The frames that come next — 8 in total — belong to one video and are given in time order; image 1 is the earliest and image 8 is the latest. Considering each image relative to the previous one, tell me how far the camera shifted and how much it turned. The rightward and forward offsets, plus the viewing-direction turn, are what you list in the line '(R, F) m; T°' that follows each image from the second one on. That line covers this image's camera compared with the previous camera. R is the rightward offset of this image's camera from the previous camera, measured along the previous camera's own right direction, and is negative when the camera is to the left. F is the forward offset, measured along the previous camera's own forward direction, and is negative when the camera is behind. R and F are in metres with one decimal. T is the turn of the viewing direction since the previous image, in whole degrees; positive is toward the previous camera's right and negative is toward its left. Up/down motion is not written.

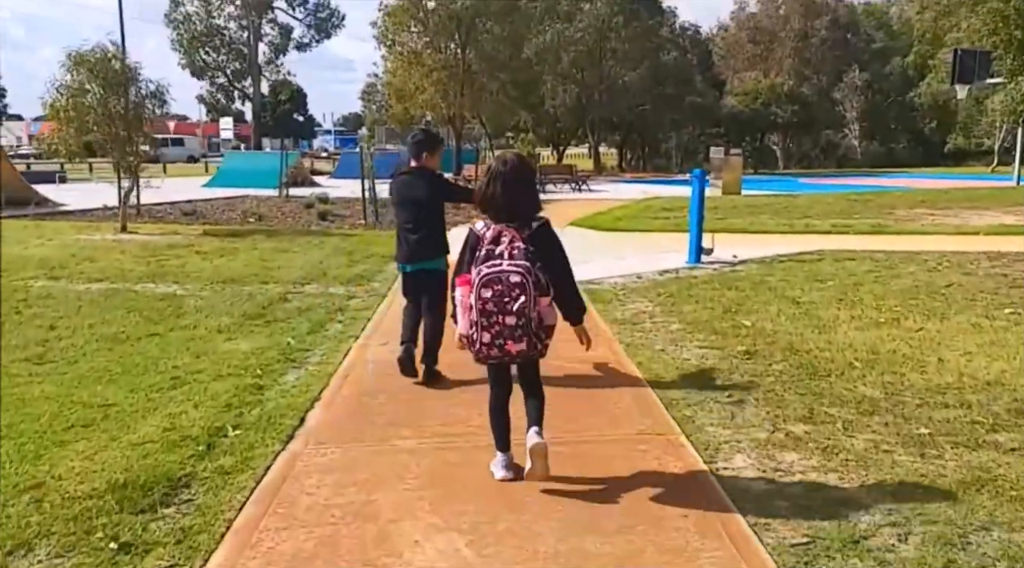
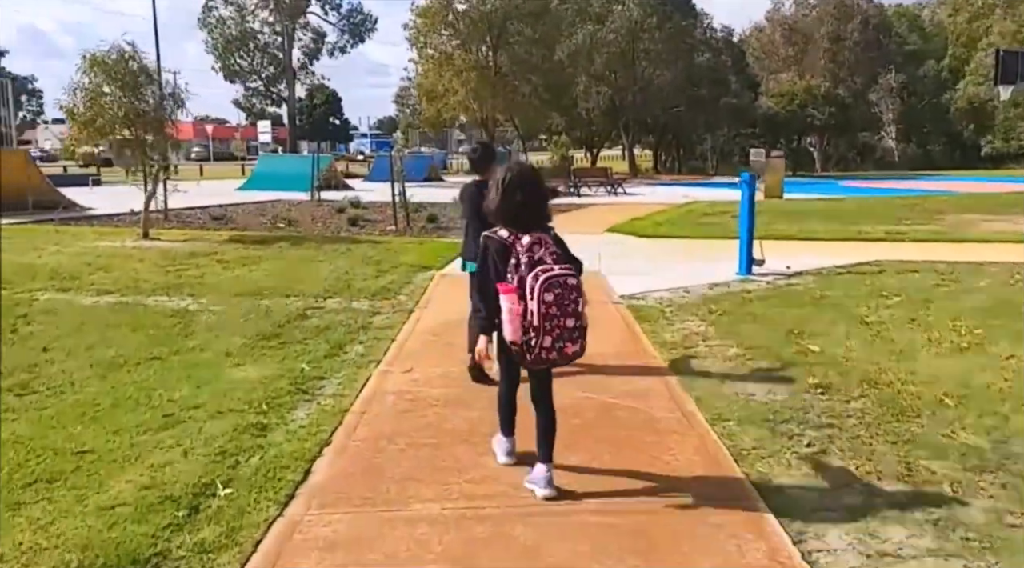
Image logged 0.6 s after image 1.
(0.0, +0.7) m; -2°
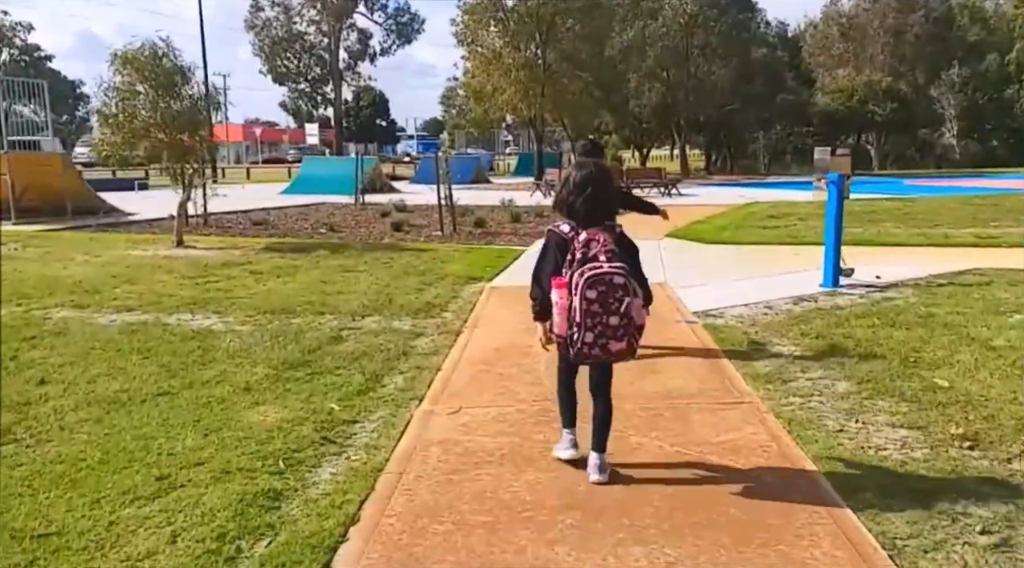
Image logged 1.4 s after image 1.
(-0.1, +0.9) m; -3°
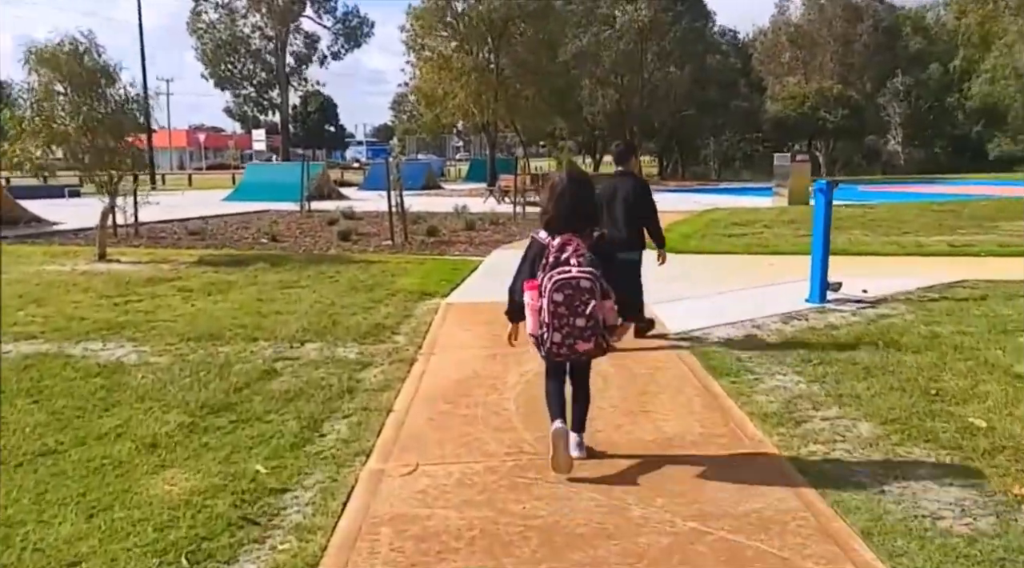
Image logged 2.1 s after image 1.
(-0.1, +0.8) m; +3°
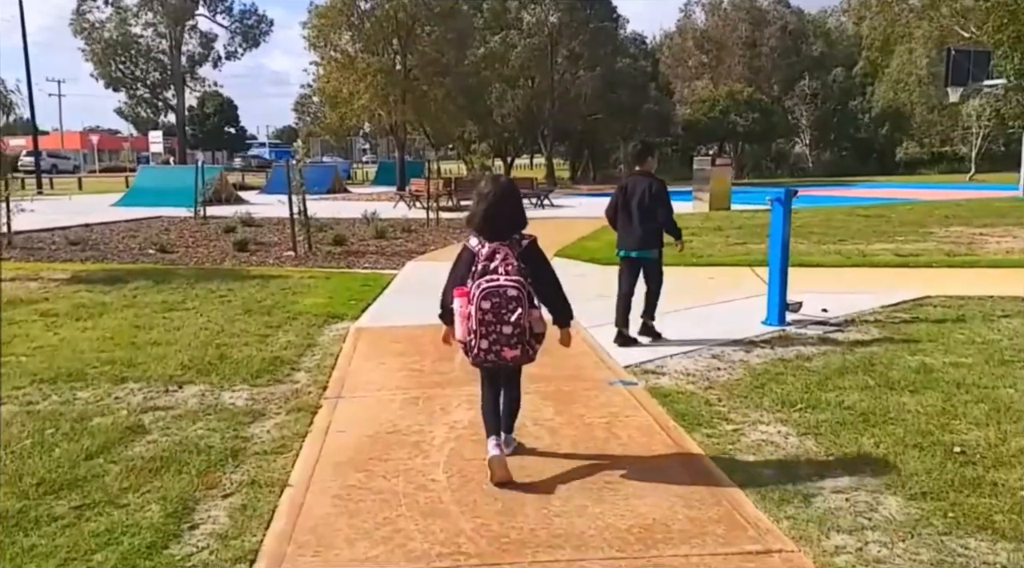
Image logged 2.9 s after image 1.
(-0.1, +1.0) m; +6°
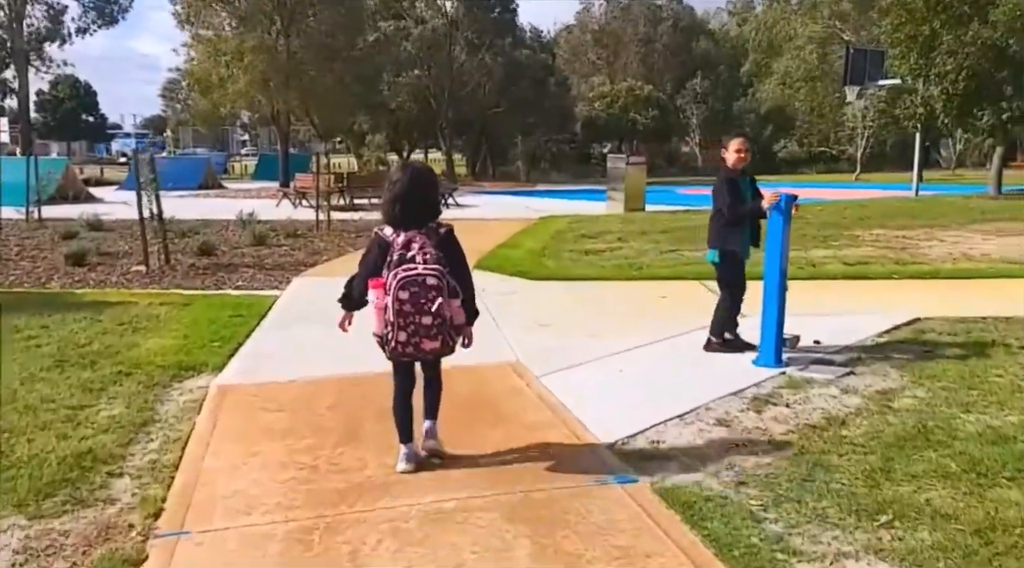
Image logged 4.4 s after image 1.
(-0.2, +1.7) m; +7°
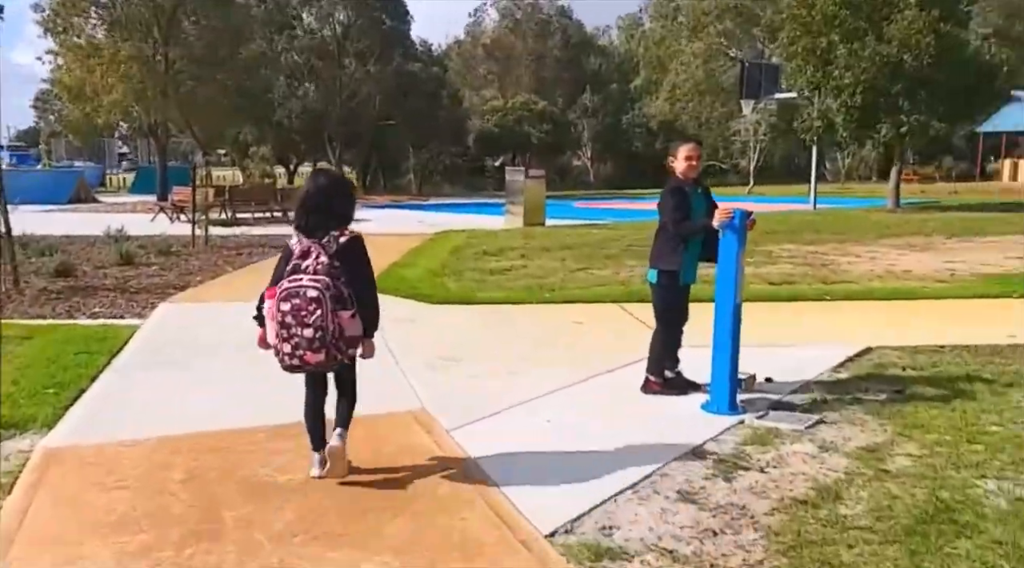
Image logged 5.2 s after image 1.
(0.0, +1.0) m; +6°
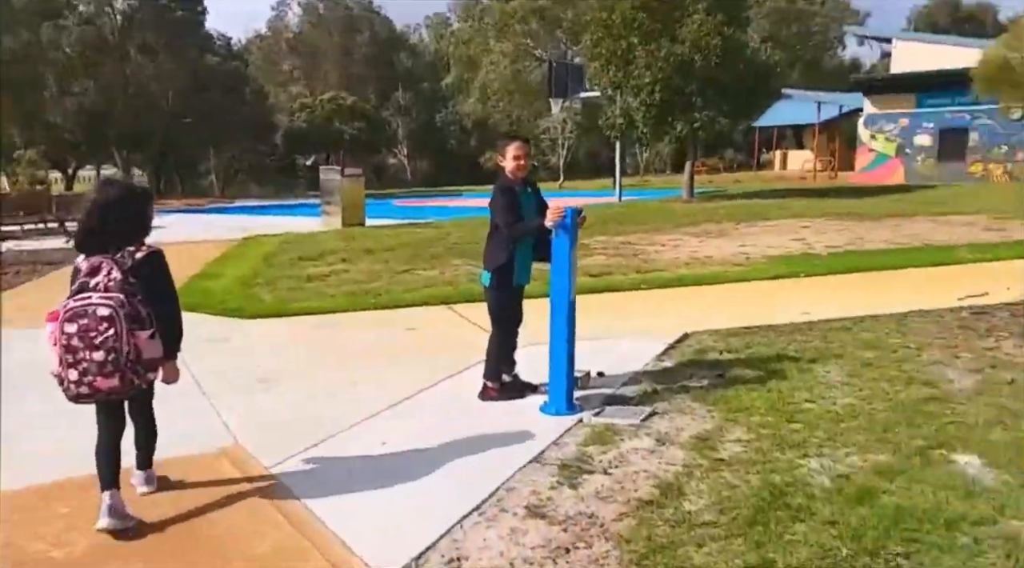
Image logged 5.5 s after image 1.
(0.0, +0.2) m; +11°
